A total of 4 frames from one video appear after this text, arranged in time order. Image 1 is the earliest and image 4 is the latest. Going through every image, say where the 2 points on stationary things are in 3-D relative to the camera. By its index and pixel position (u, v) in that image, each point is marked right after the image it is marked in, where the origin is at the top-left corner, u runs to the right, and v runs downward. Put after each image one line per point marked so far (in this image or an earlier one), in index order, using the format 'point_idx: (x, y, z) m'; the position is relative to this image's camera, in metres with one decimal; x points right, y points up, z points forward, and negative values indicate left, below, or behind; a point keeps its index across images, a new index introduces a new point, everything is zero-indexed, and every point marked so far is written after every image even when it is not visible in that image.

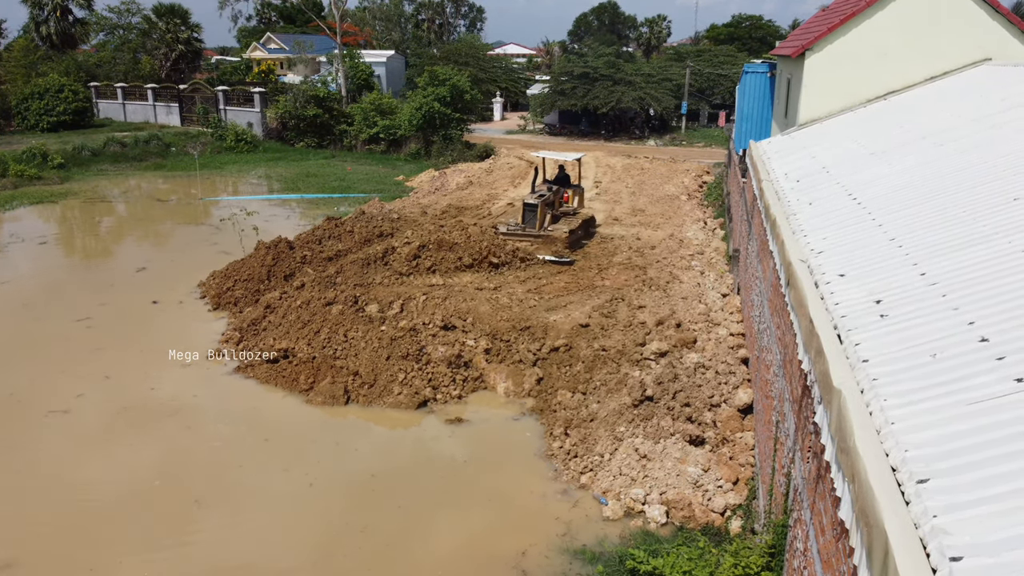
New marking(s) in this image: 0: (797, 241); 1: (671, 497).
0: (+2.4, +0.4, +6.1) m
1: (+1.5, -2.0, +7.0) m
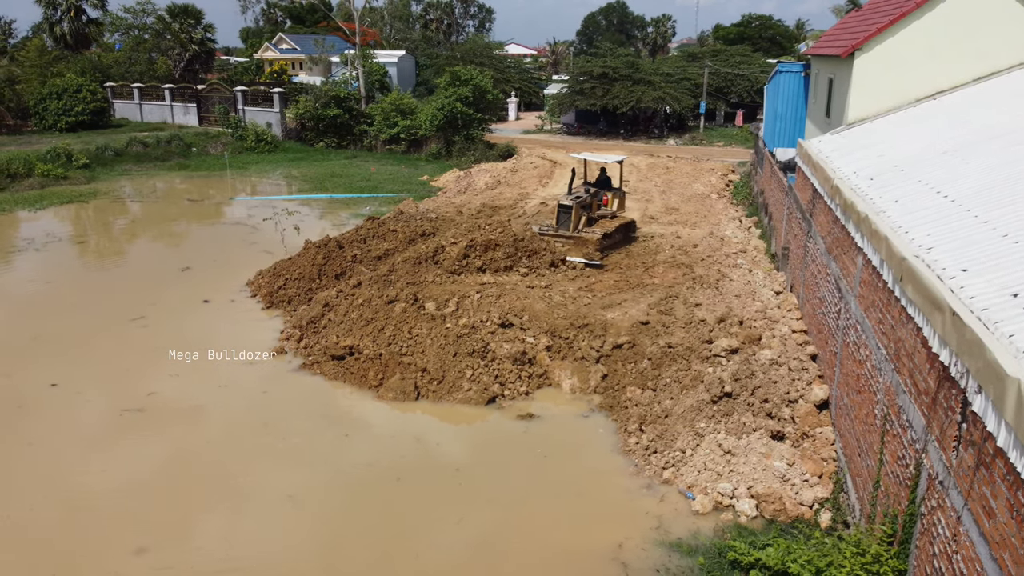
0: (+3.3, +0.5, +6.2) m
1: (+2.4, -2.0, +7.1) m
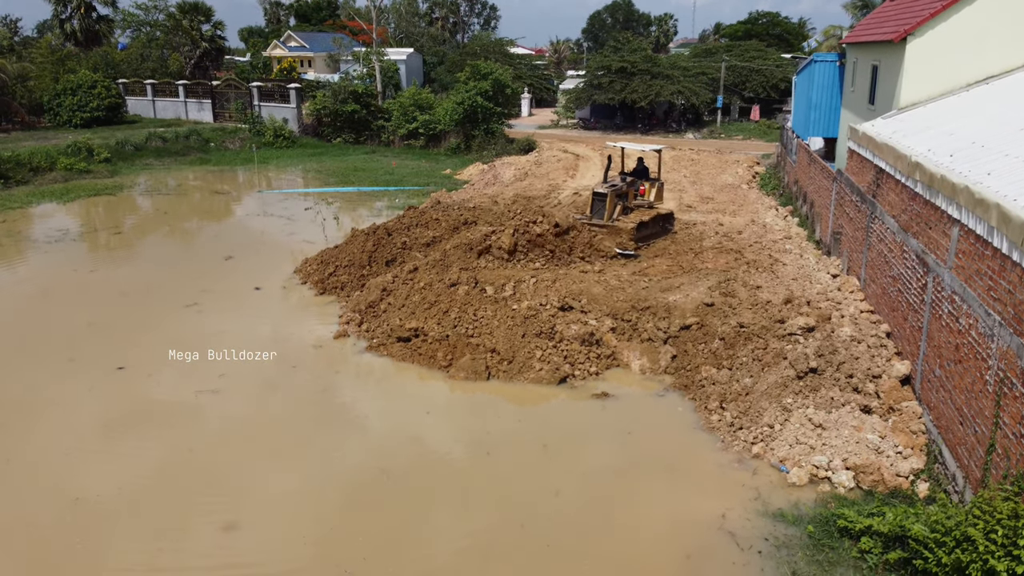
0: (+4.2, +0.7, +6.2) m
1: (+3.4, -1.7, +7.2) m
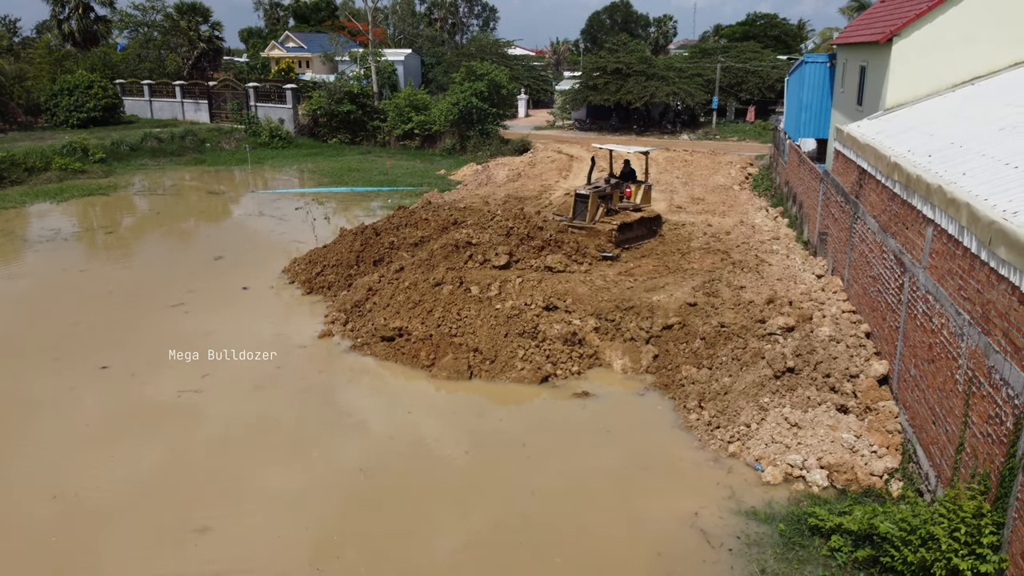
0: (+4.0, +0.7, +6.2) m
1: (+3.1, -1.7, +7.2) m
